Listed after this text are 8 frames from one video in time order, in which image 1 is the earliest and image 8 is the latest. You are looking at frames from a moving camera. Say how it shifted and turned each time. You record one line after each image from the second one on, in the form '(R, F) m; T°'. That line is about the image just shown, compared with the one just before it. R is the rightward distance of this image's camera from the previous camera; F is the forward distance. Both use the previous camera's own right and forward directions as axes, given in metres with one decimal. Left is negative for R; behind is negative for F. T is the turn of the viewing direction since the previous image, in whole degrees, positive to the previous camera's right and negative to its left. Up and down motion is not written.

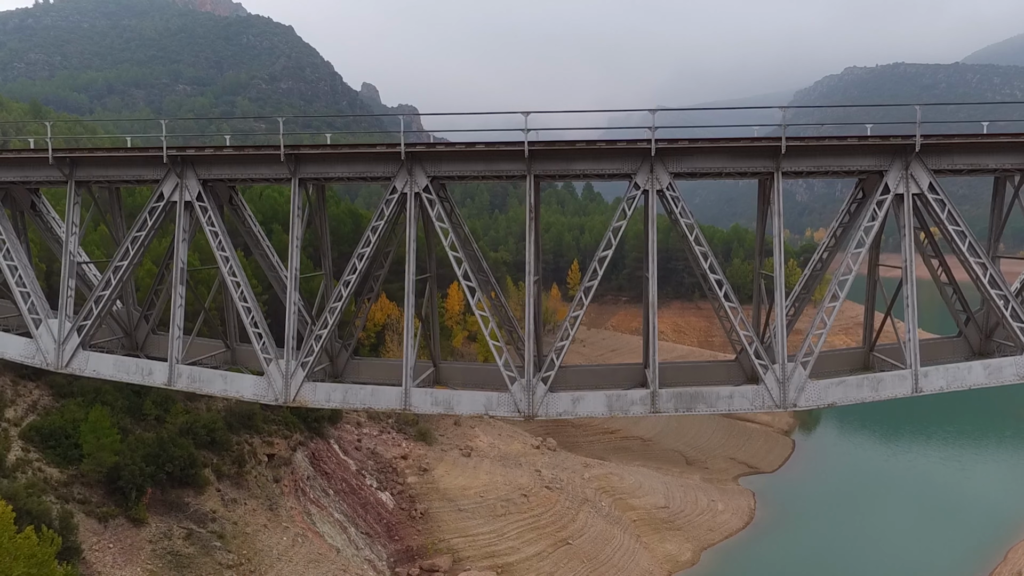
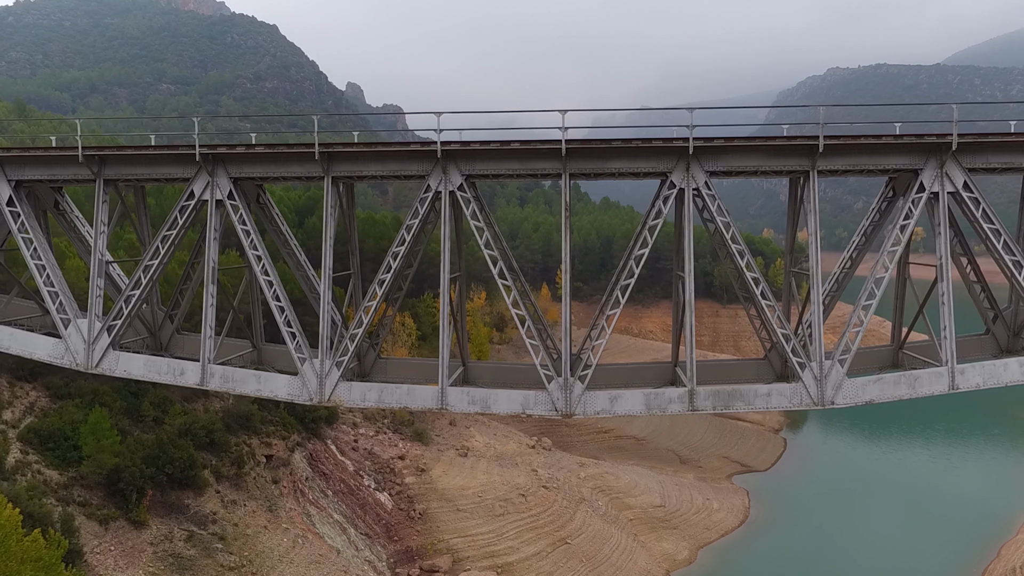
(-0.3, 0.0) m; +1°
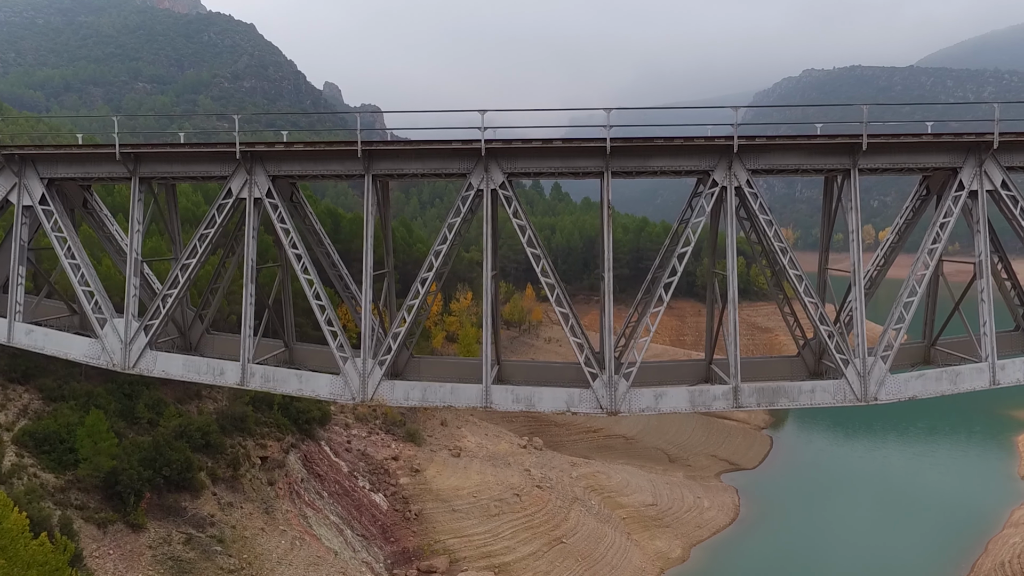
(-0.4, 0.0) m; +1°
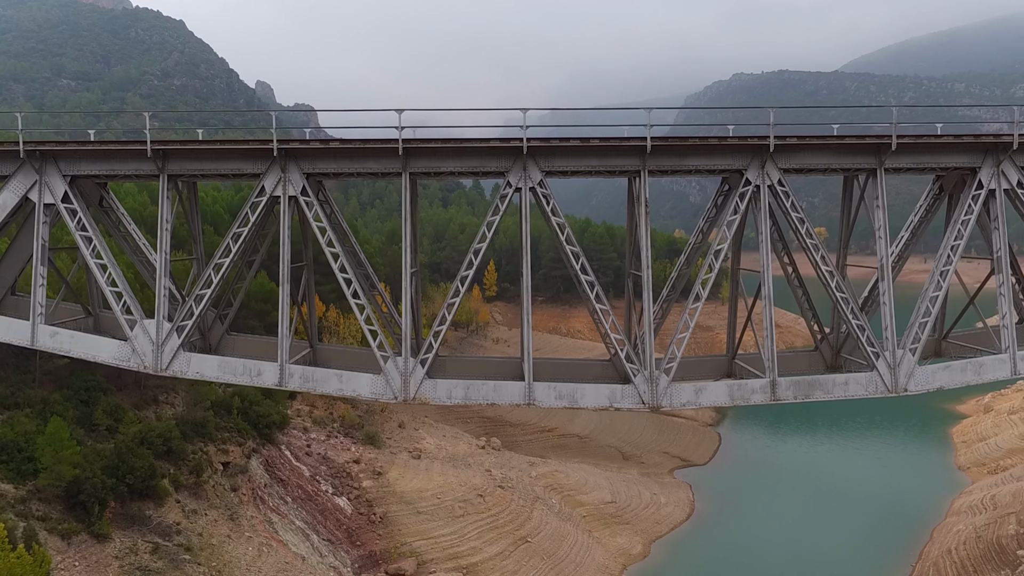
(-0.6, -0.1) m; +5°
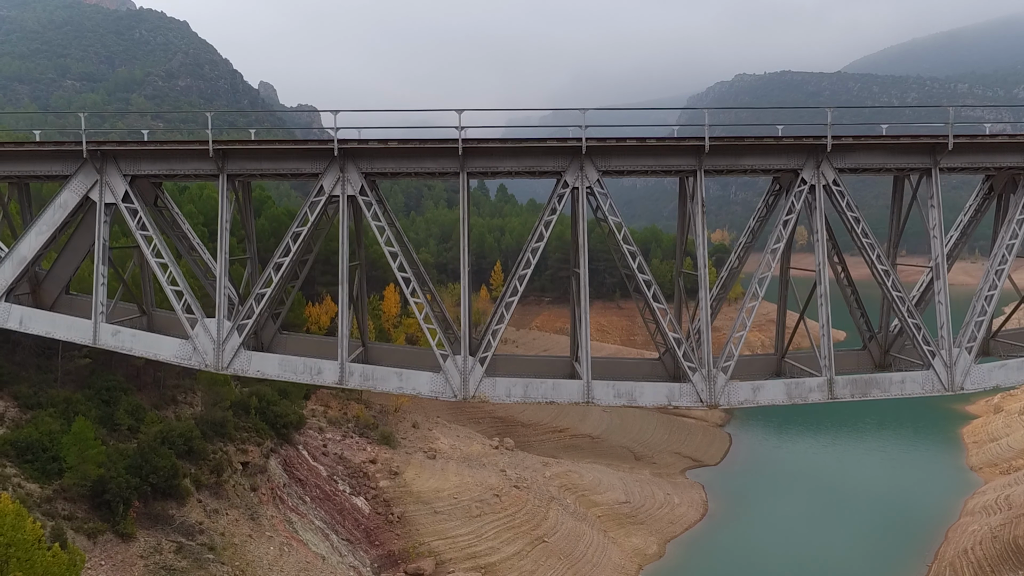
(-0.3, 0.0) m; -1°
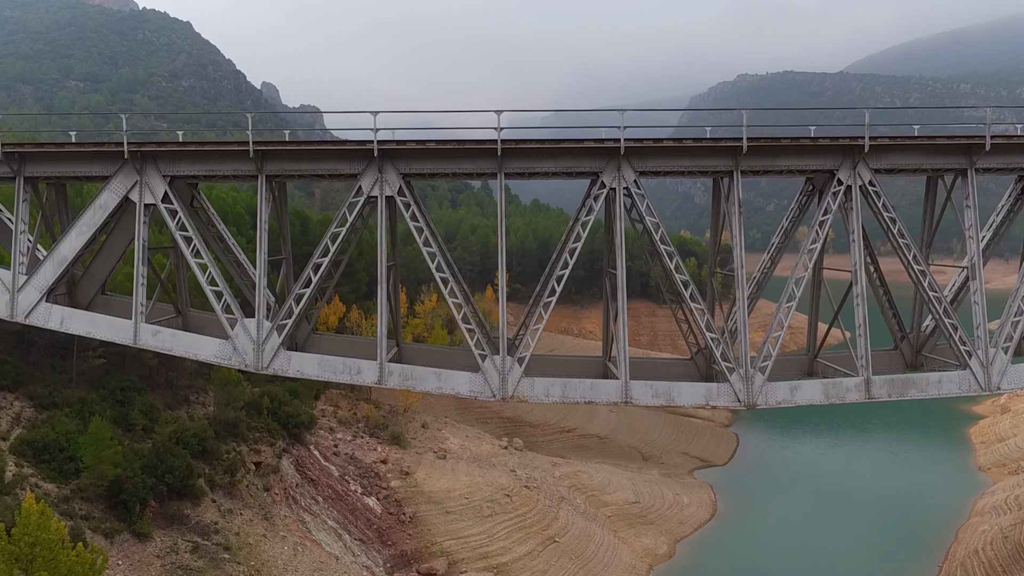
(-0.2, 0.0) m; -1°
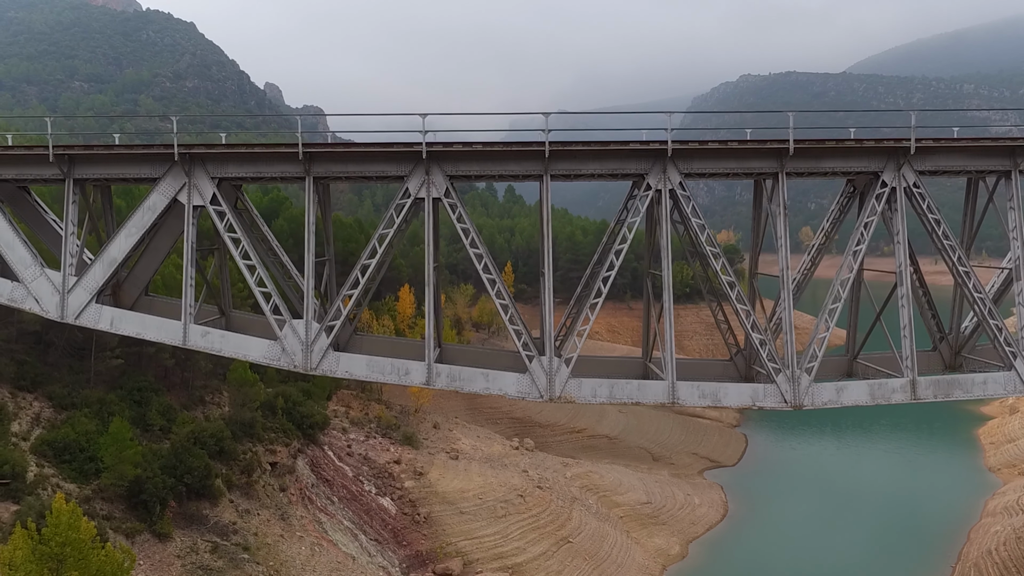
(-0.3, 0.0) m; -1°
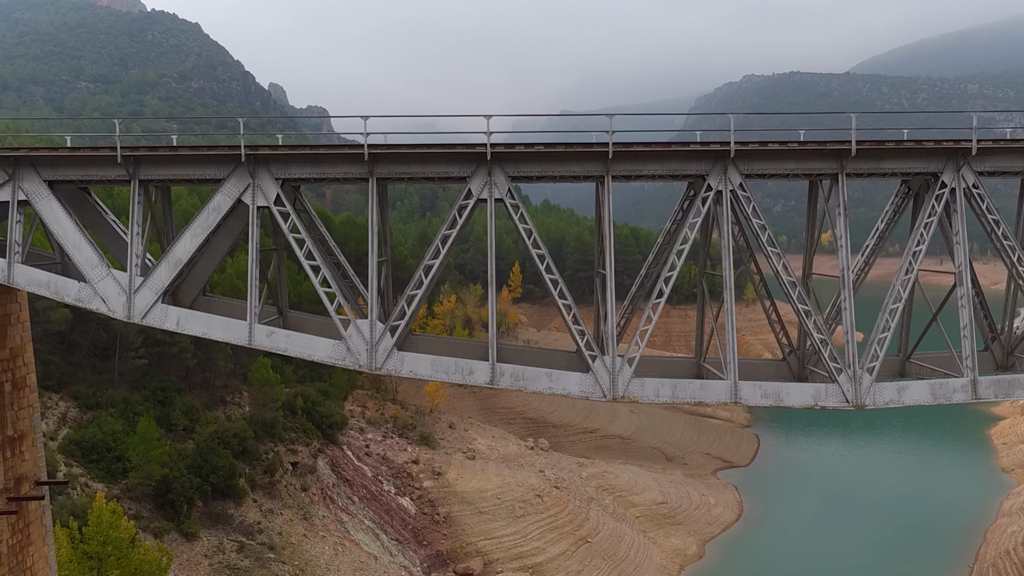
(-0.4, 0.0) m; -1°
